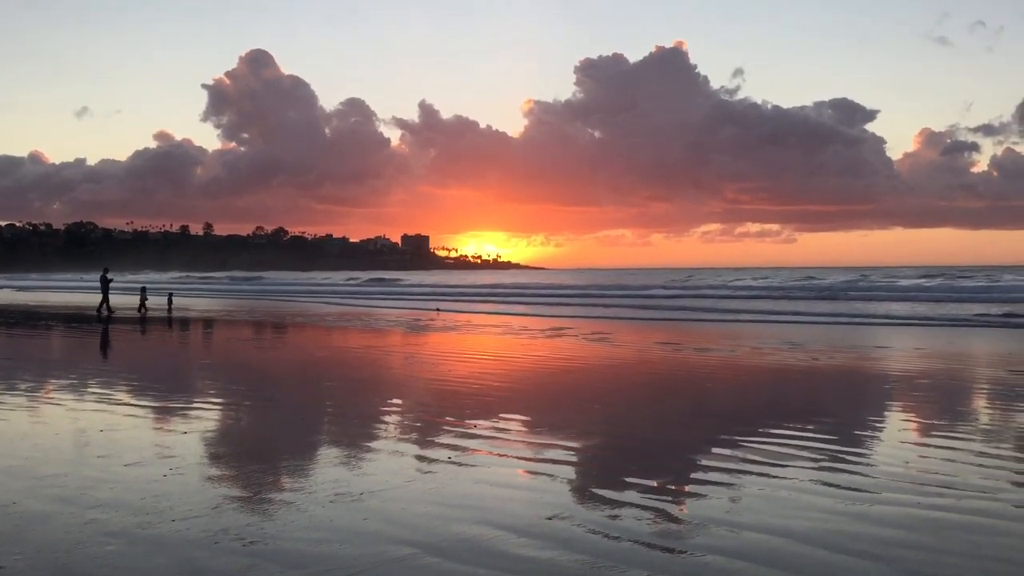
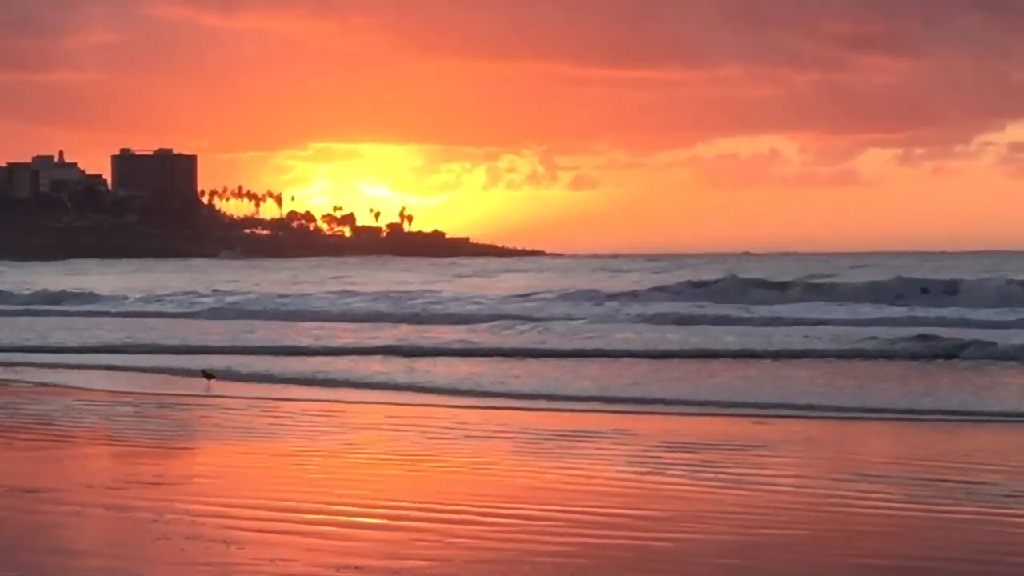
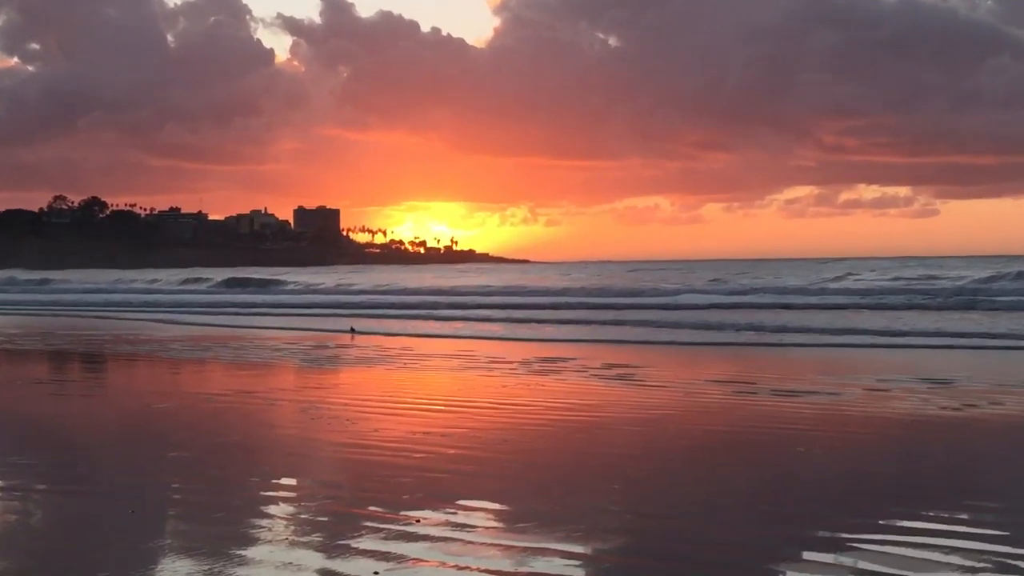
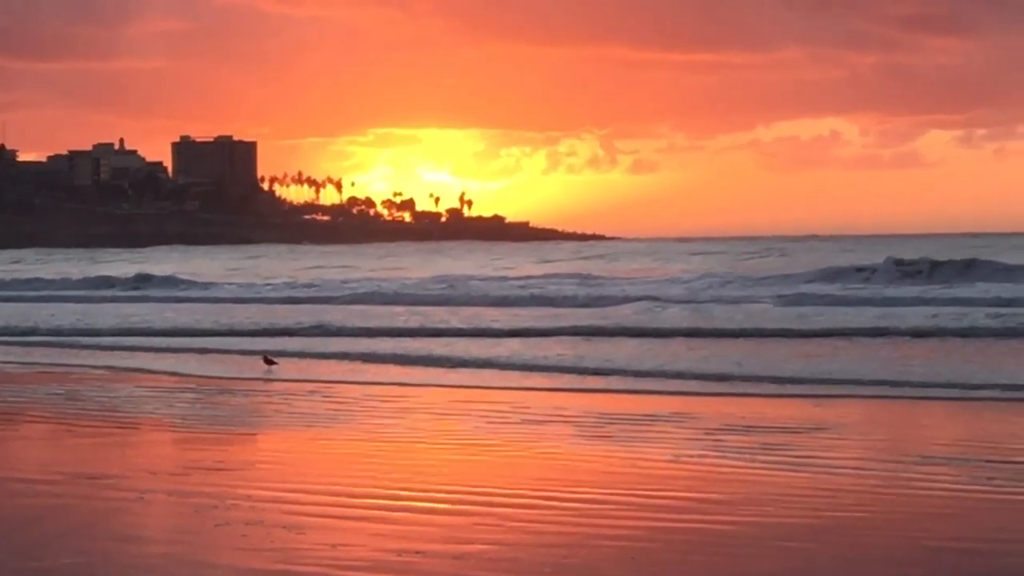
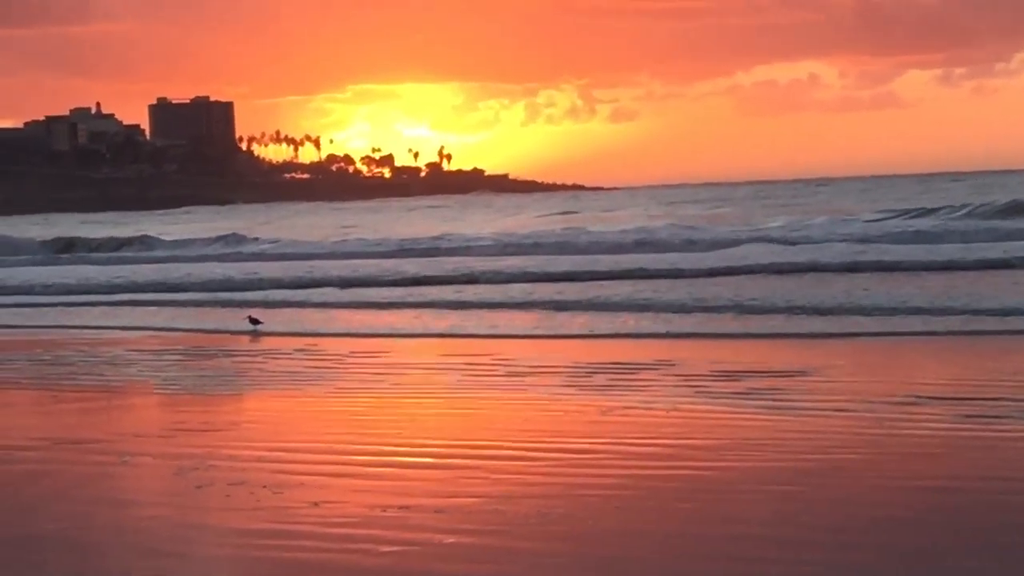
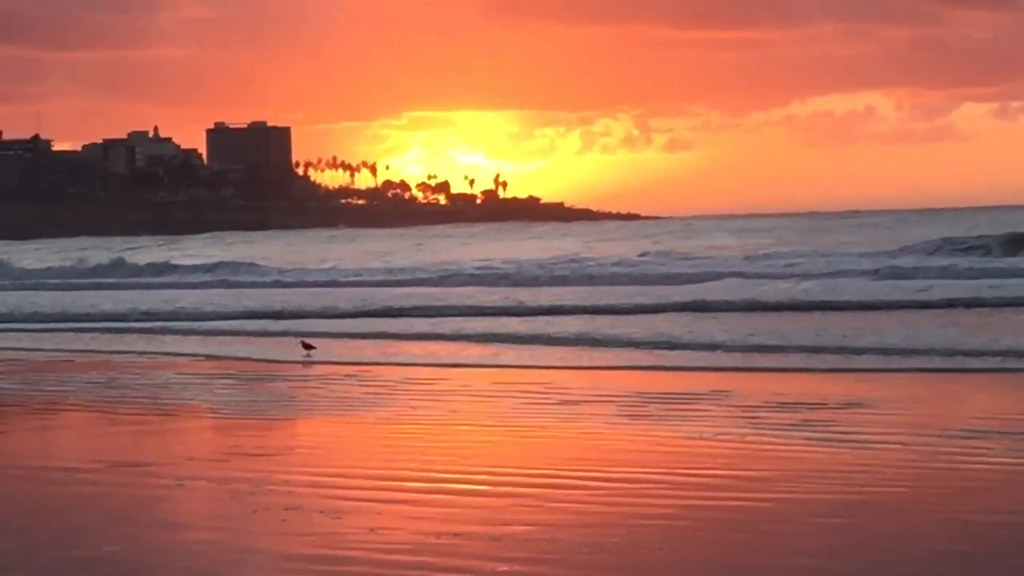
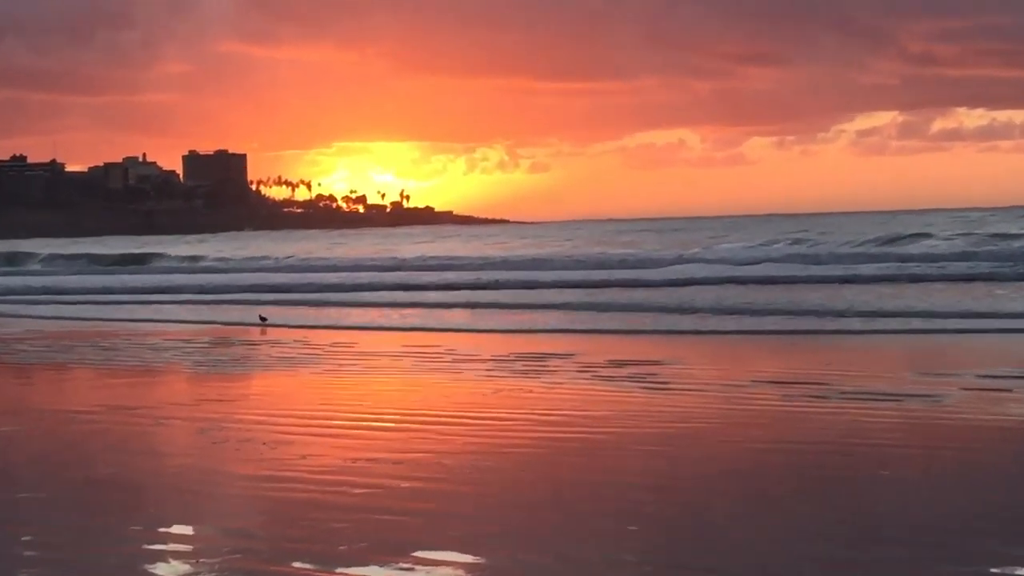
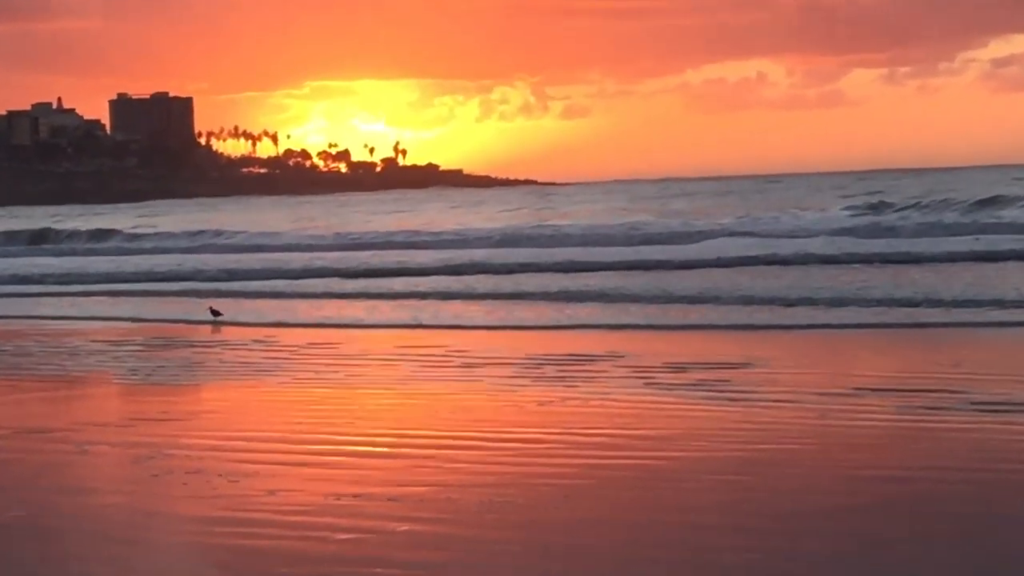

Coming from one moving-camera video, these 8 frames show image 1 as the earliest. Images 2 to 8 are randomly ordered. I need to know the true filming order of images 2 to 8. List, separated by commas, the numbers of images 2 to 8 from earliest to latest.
3, 7, 8, 5, 6, 4, 2
